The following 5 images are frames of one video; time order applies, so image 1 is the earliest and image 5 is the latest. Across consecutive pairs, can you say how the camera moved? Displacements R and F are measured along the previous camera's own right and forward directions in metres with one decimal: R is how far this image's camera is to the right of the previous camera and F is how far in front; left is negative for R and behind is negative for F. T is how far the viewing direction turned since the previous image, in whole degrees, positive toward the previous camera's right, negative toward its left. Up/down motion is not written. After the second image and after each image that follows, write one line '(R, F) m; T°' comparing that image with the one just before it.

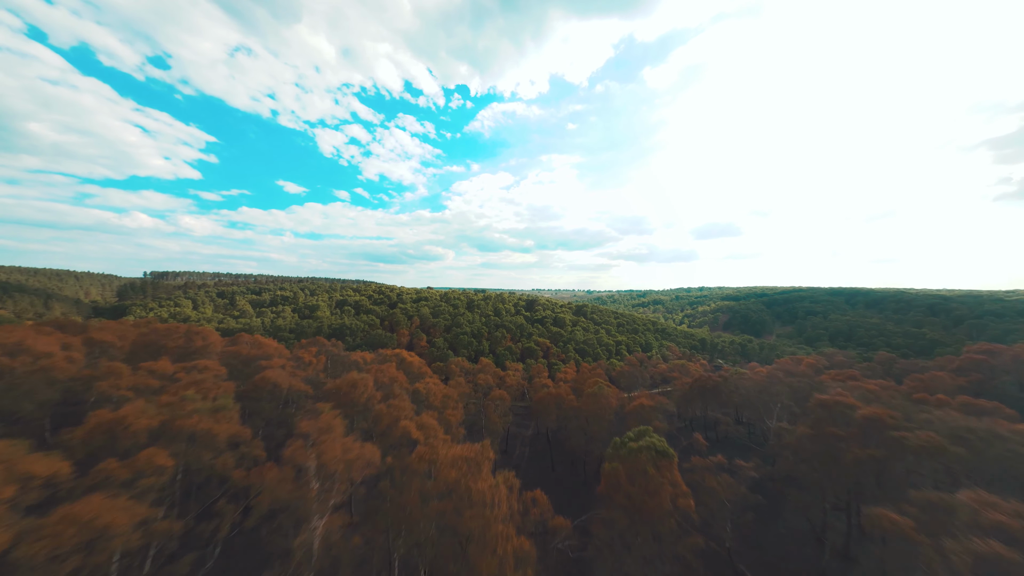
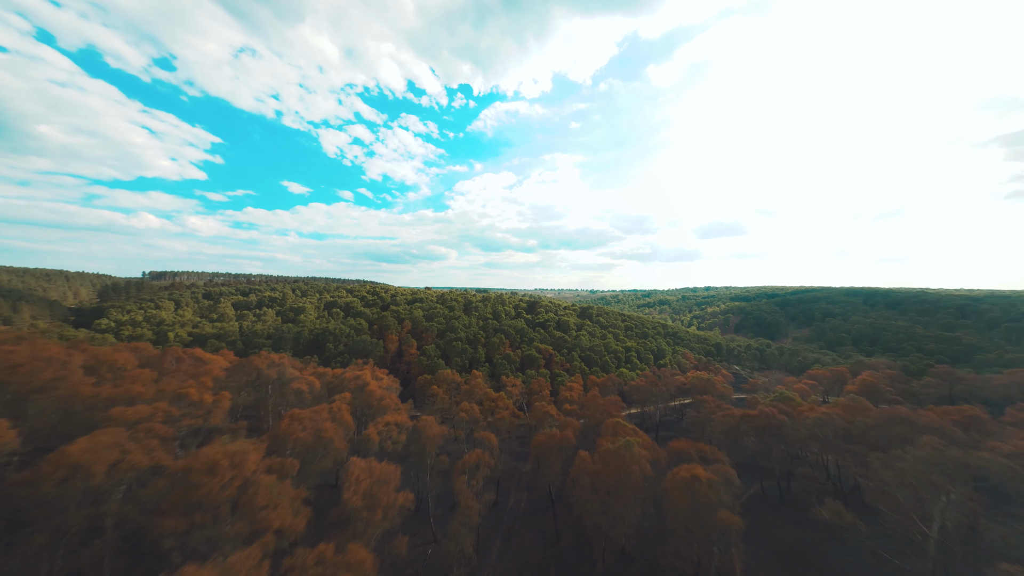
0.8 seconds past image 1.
(+1.4, +10.3) m; -1°
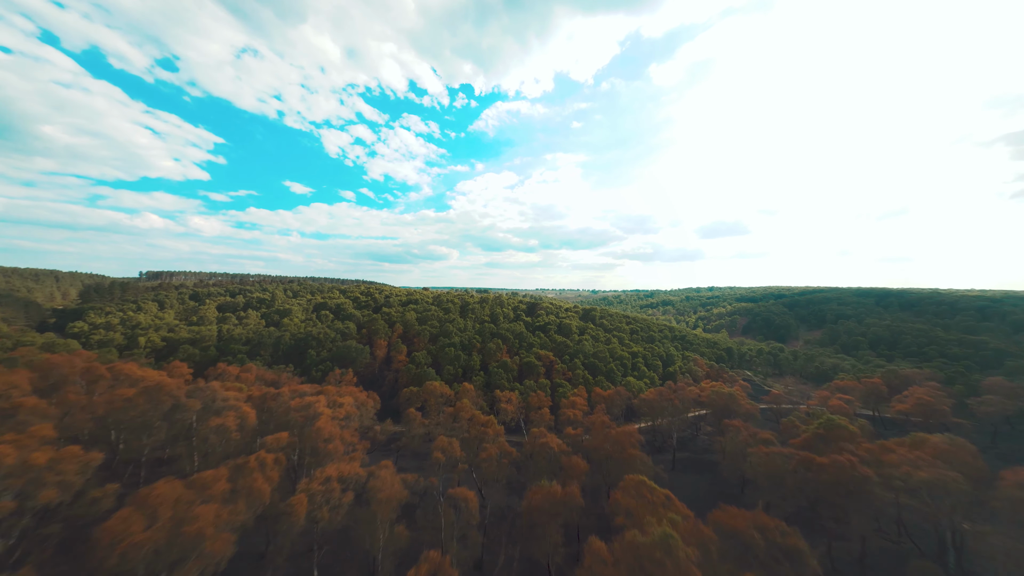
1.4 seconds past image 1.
(+1.3, +7.6) m; 0°
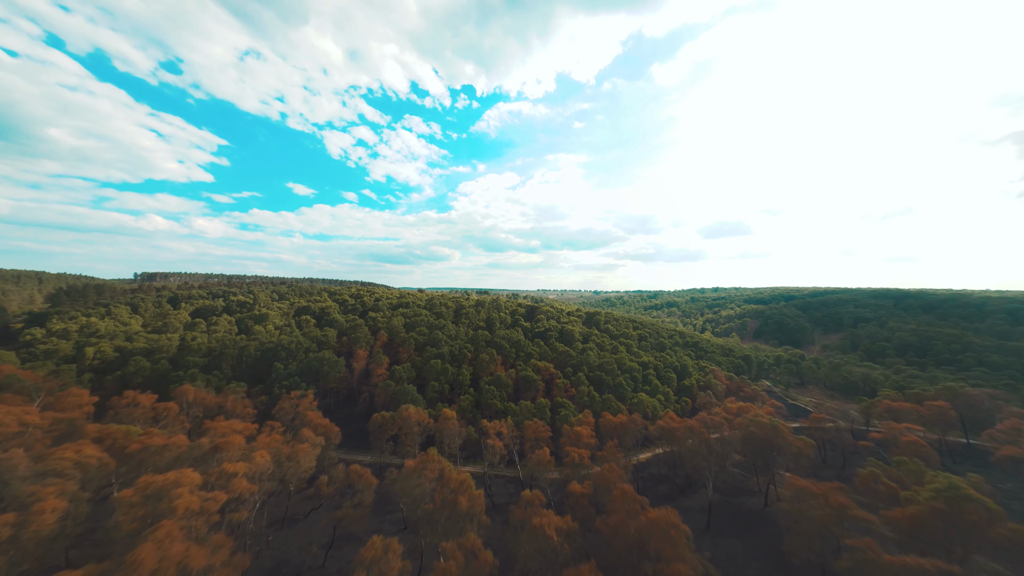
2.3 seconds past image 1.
(+1.9, +10.8) m; 0°
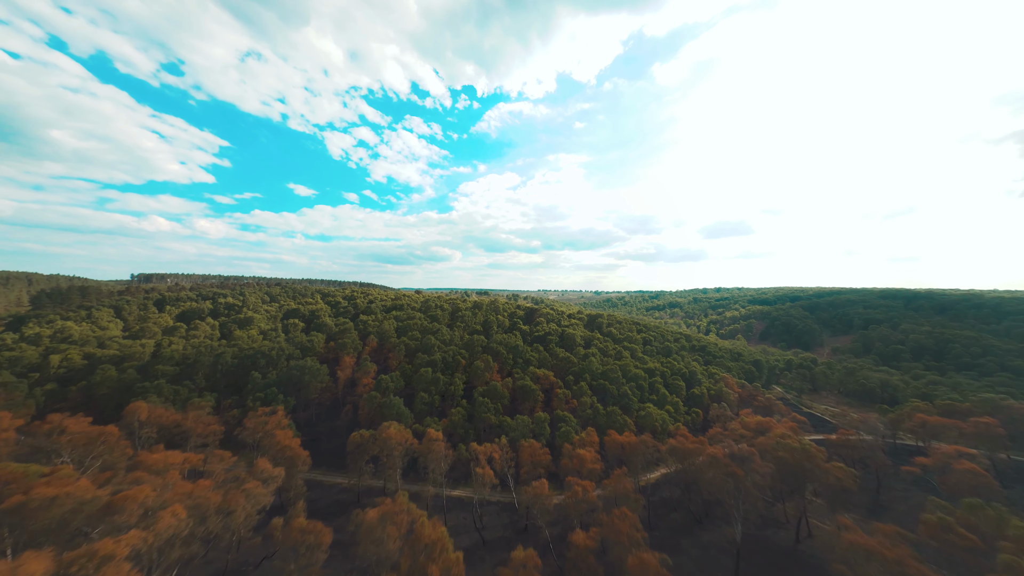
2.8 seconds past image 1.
(+1.1, +5.9) m; 0°
